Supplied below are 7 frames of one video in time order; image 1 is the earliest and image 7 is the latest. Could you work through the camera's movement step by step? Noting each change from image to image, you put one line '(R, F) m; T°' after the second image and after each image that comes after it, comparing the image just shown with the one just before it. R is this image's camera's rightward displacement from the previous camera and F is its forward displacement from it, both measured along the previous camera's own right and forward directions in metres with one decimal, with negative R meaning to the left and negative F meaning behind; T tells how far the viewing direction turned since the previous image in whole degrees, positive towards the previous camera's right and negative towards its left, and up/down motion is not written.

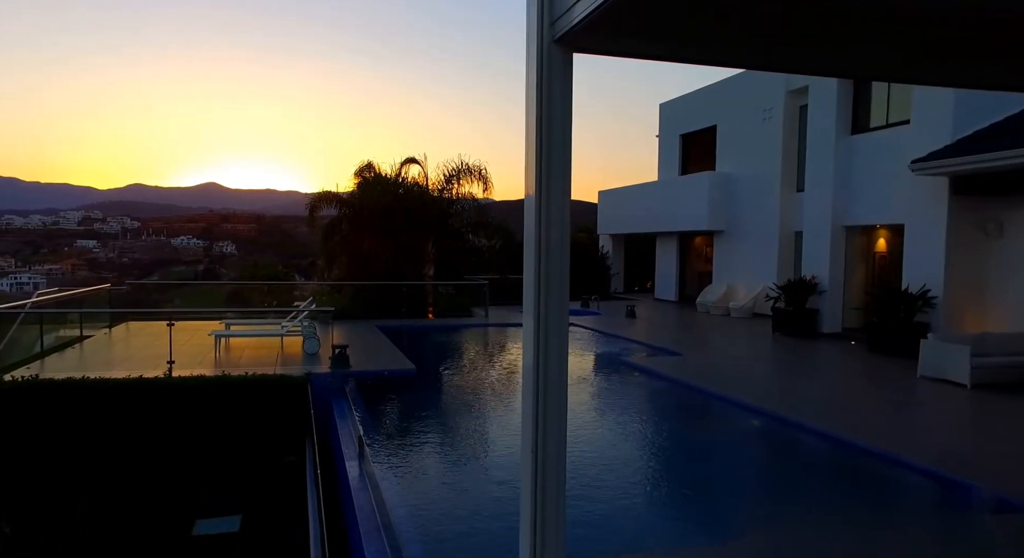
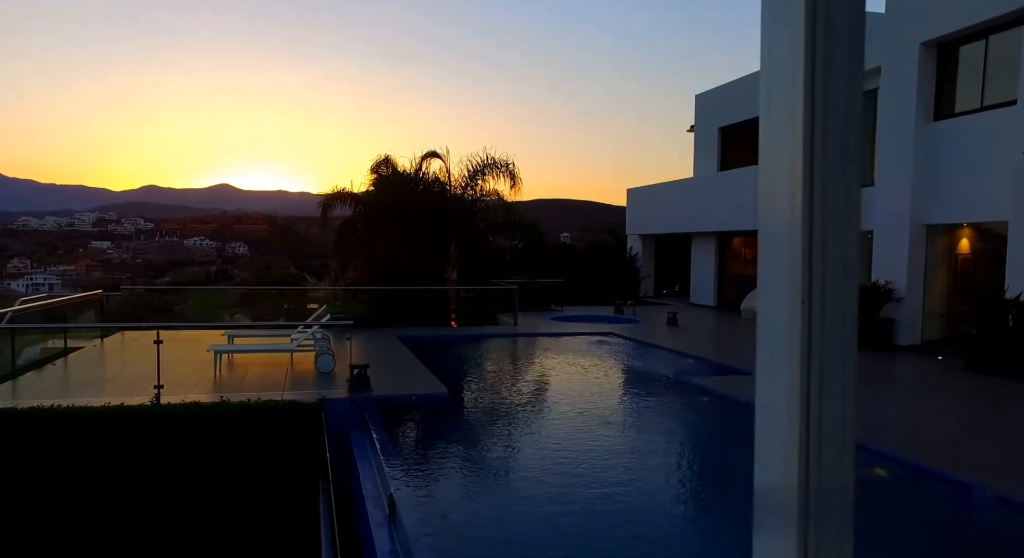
(-0.4, +1.1) m; -1°
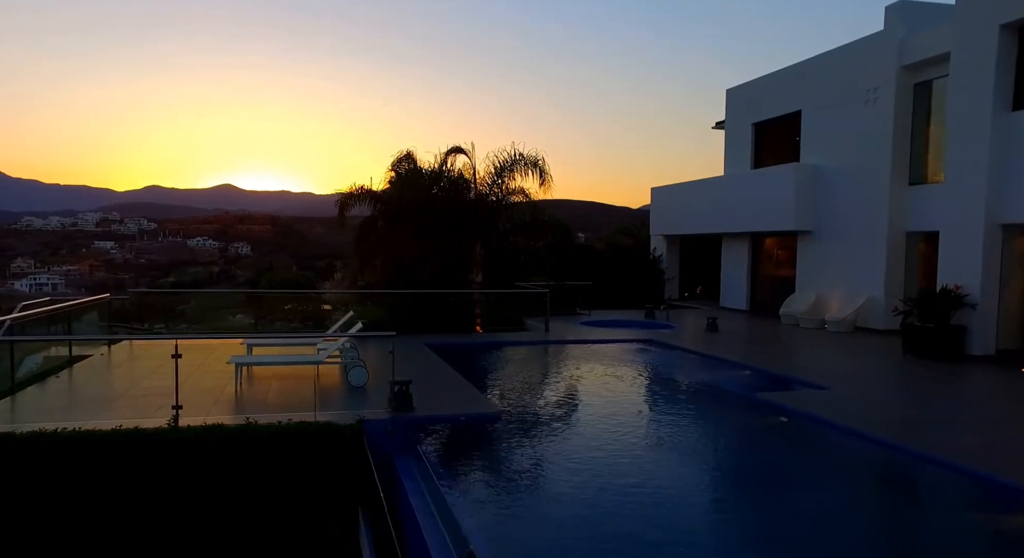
(-0.5, +0.7) m; 0°
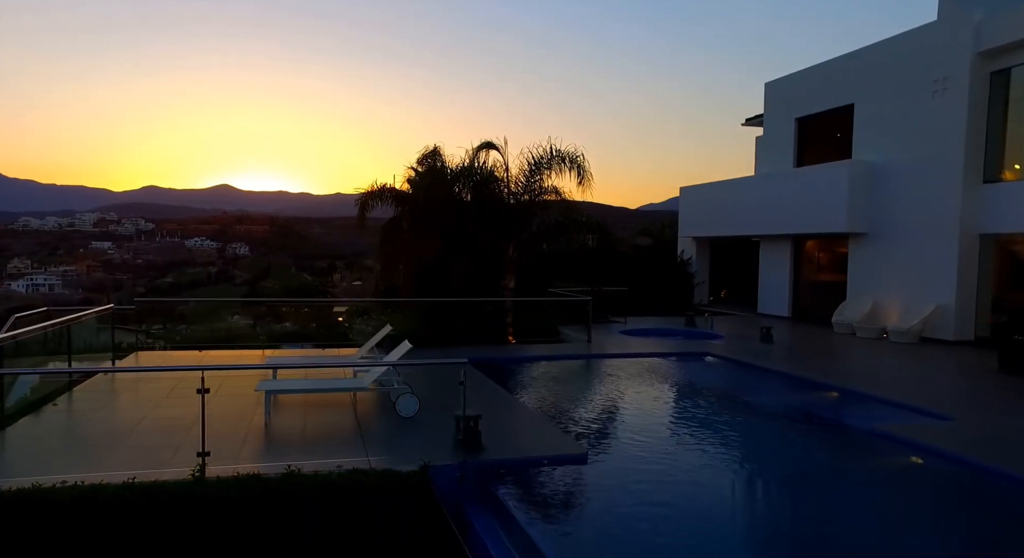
(-0.7, +0.9) m; 0°
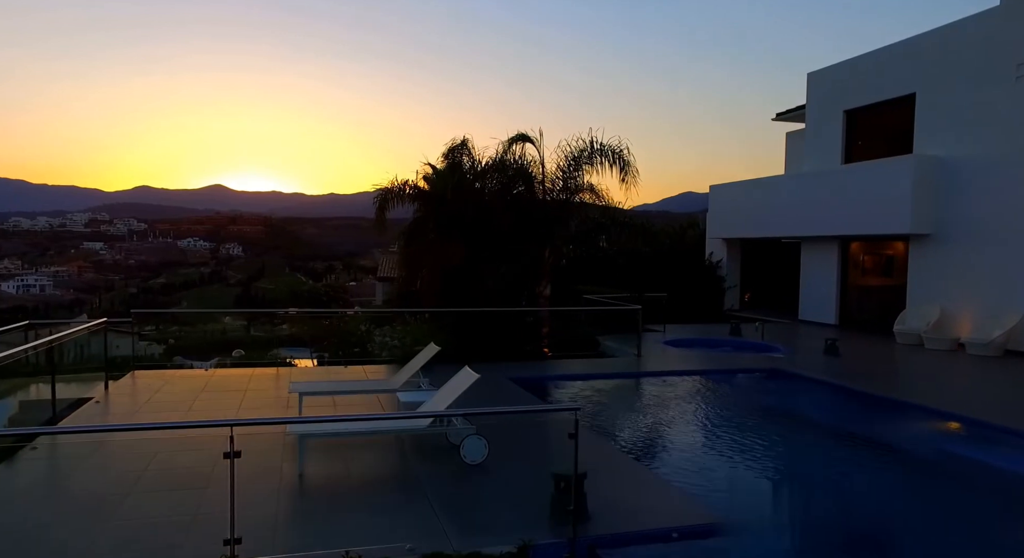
(-0.7, +1.1) m; +1°
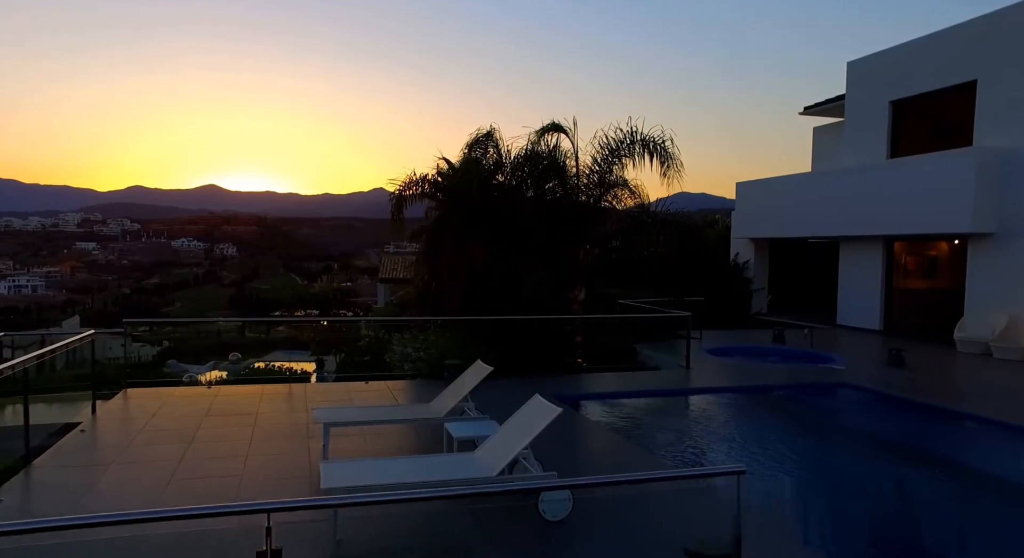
(-0.5, +0.9) m; 0°
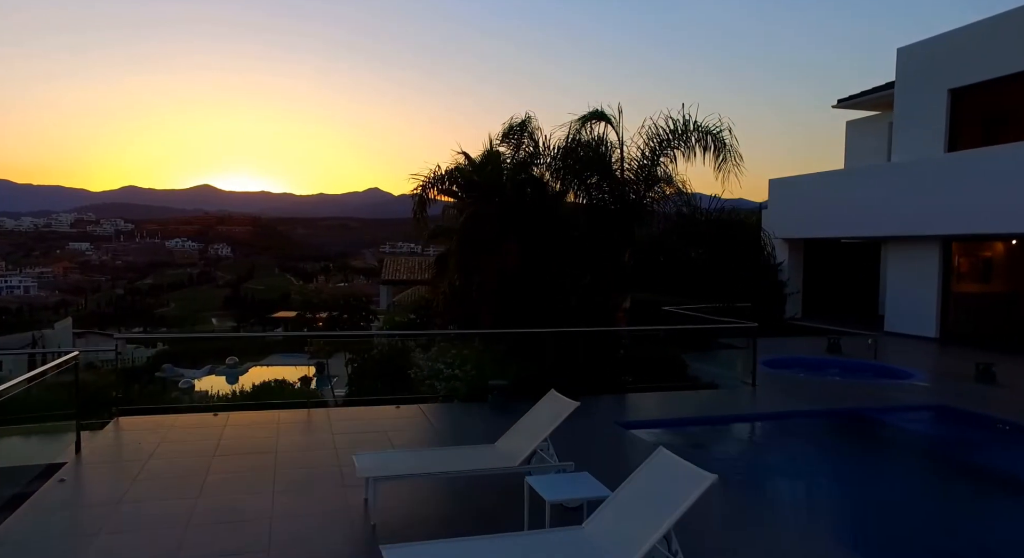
(-0.6, +1.0) m; 0°
